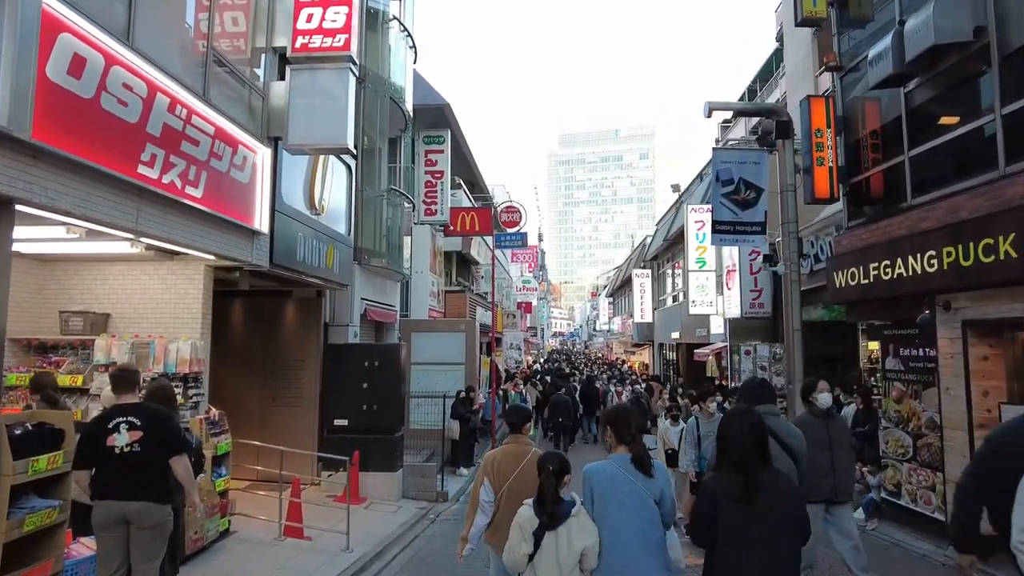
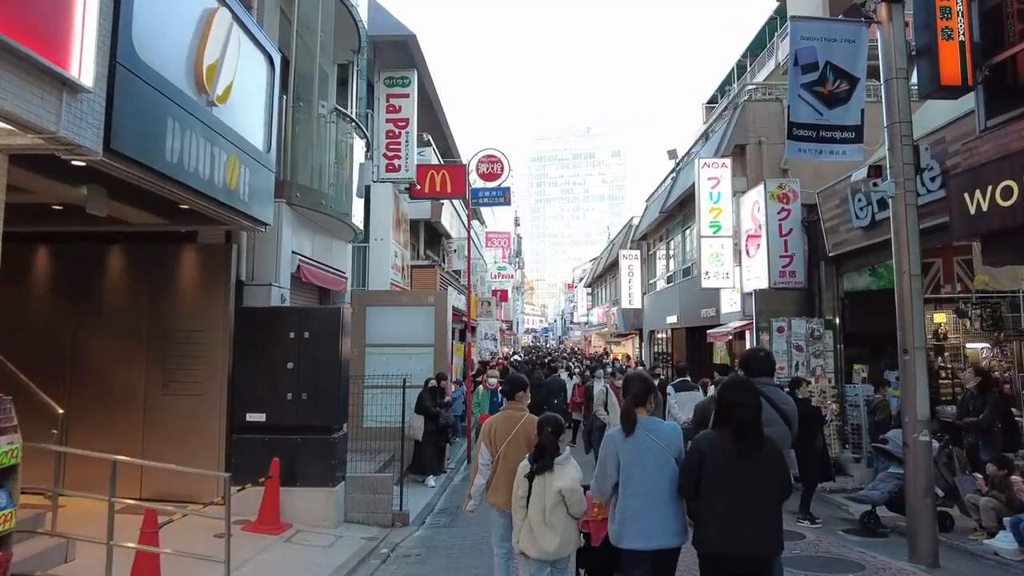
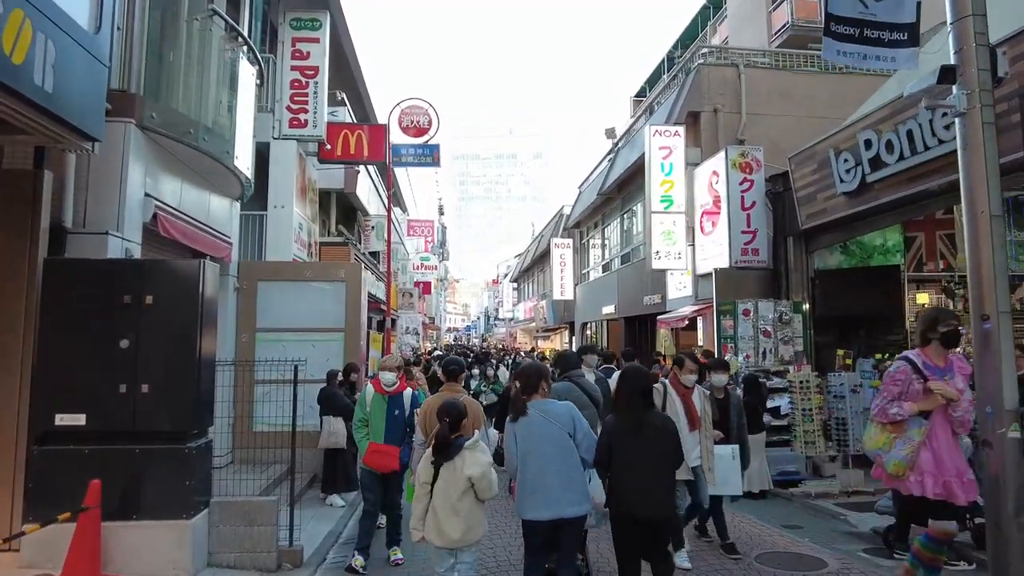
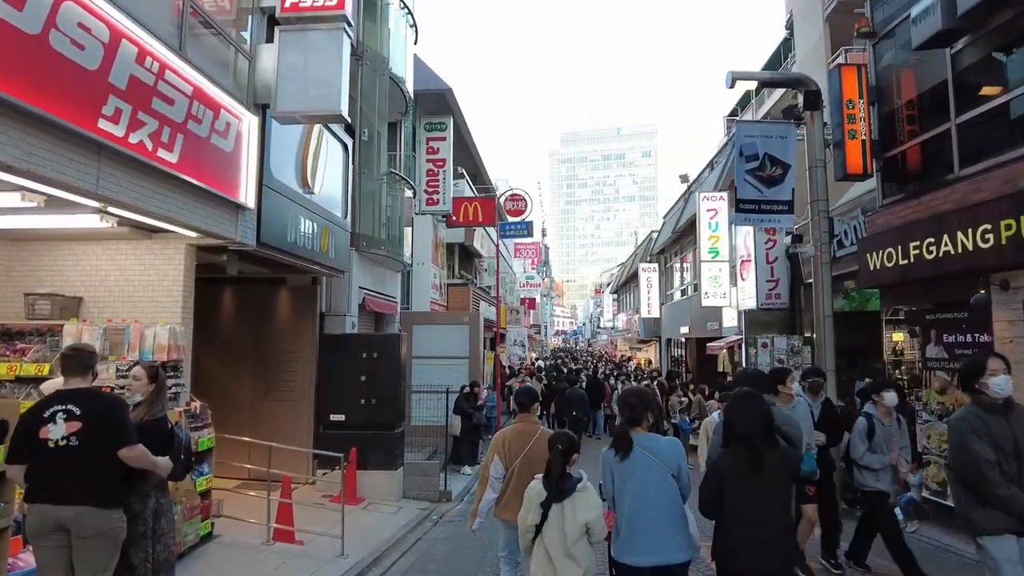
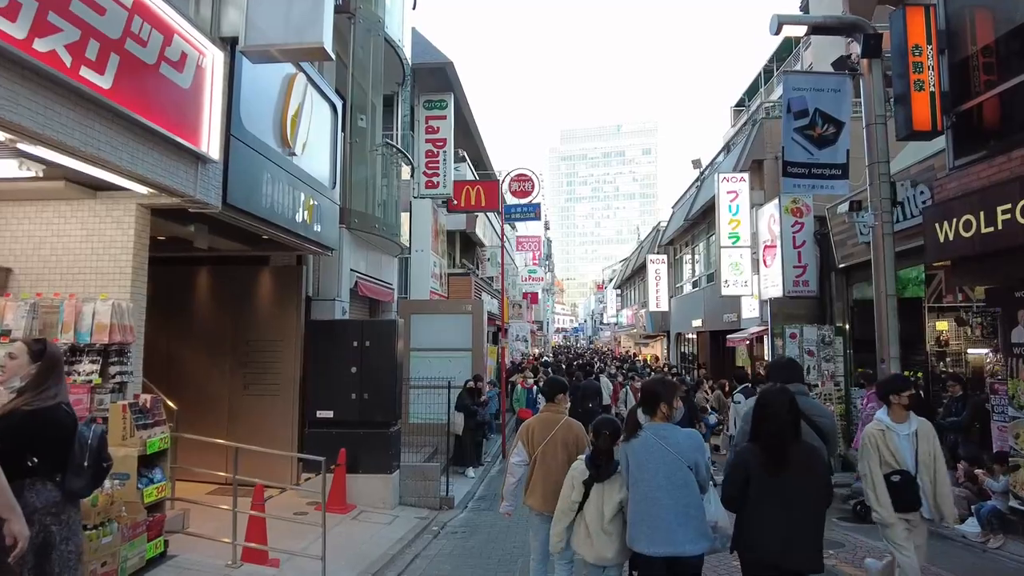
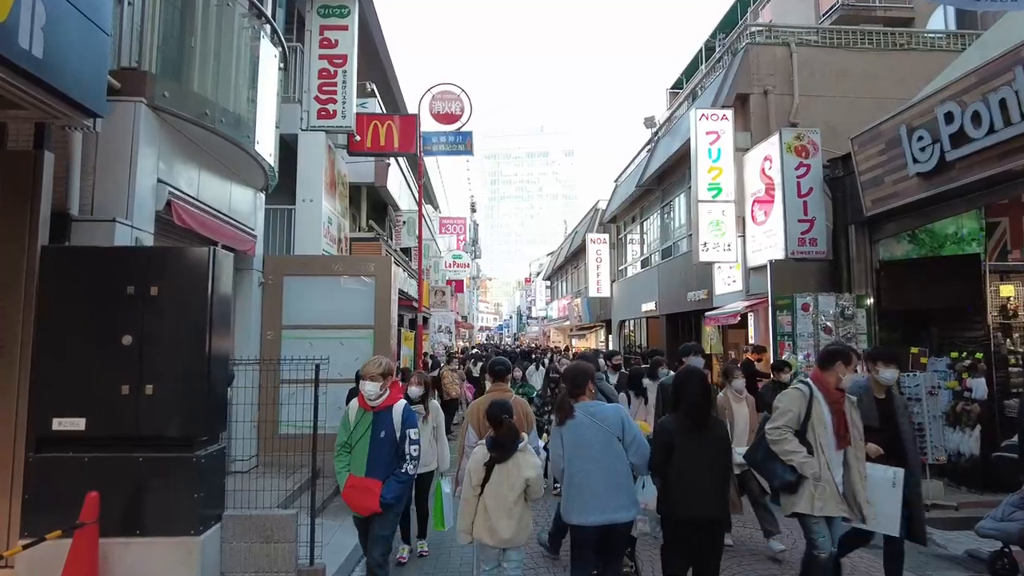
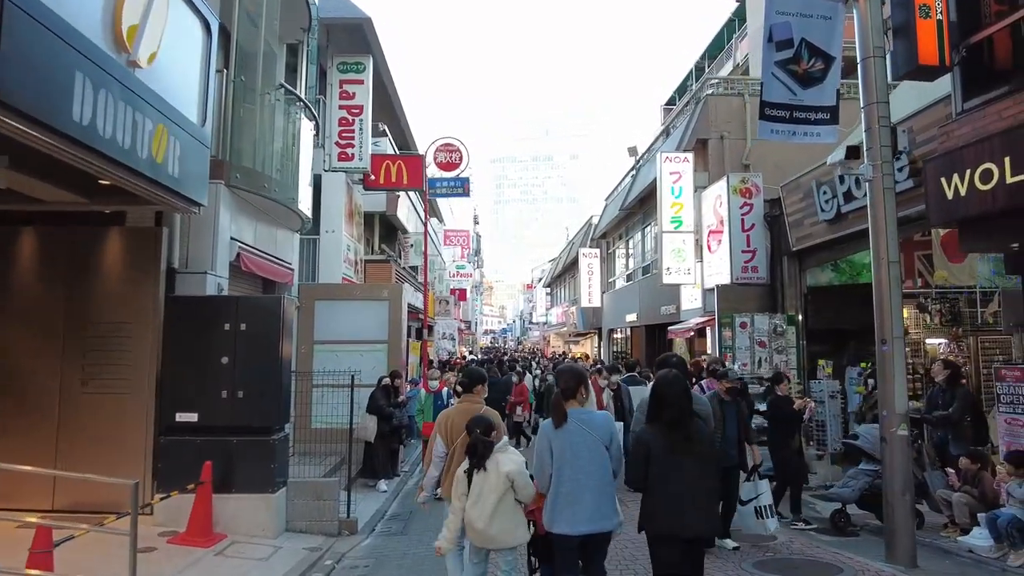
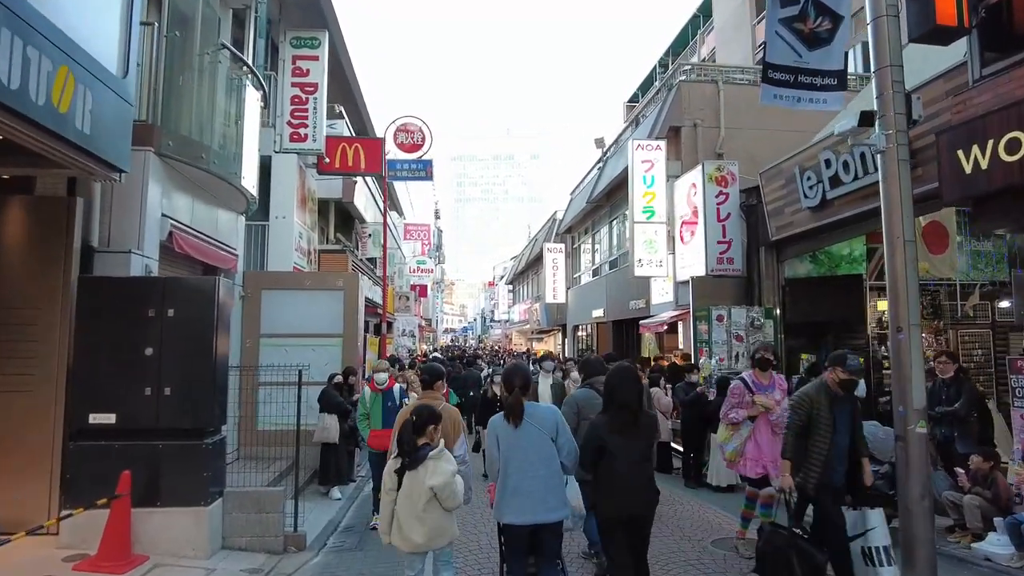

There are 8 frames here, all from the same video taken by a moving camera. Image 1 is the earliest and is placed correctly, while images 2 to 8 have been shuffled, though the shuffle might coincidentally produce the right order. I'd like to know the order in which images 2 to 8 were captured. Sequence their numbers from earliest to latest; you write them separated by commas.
4, 5, 2, 7, 8, 3, 6
